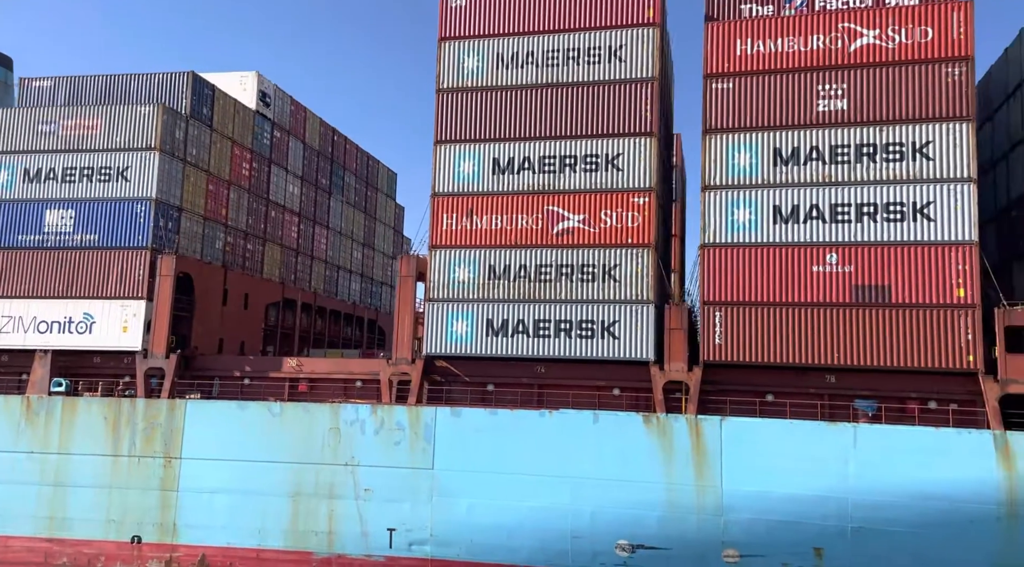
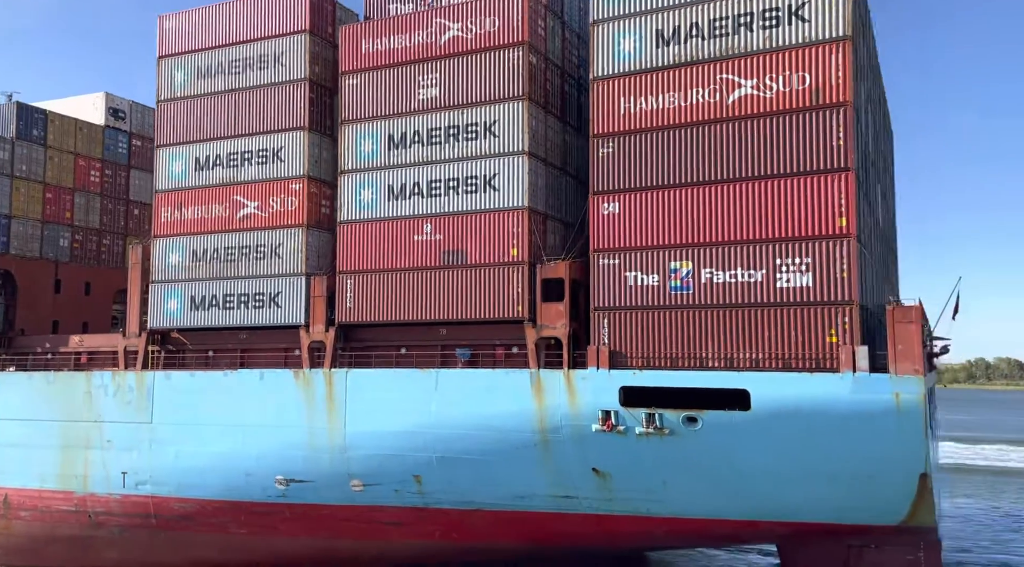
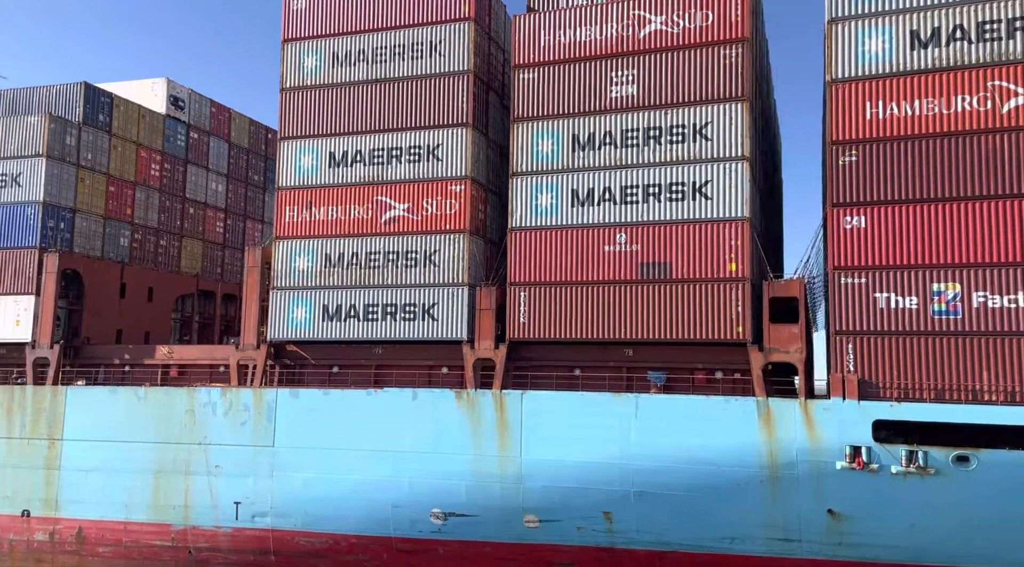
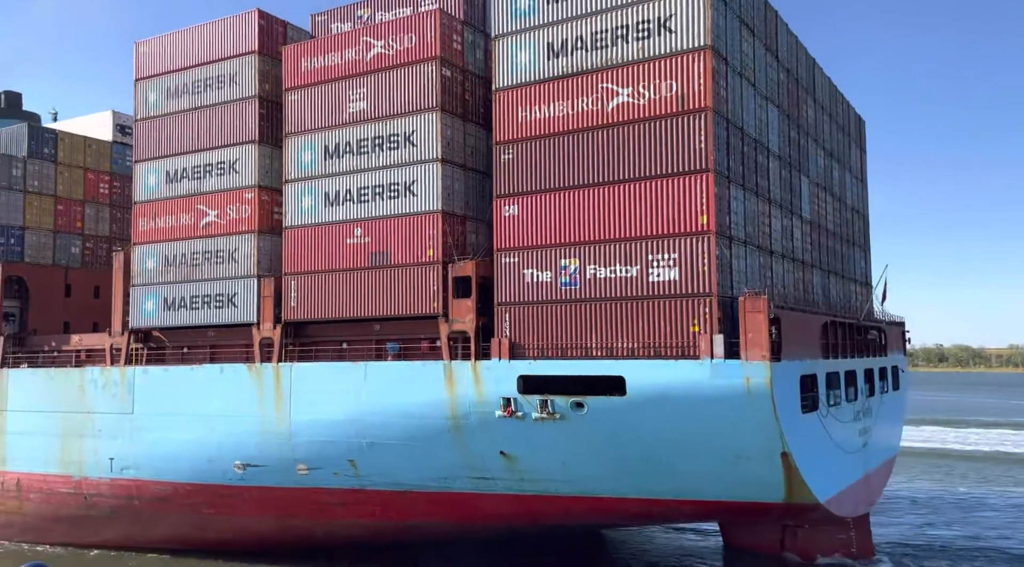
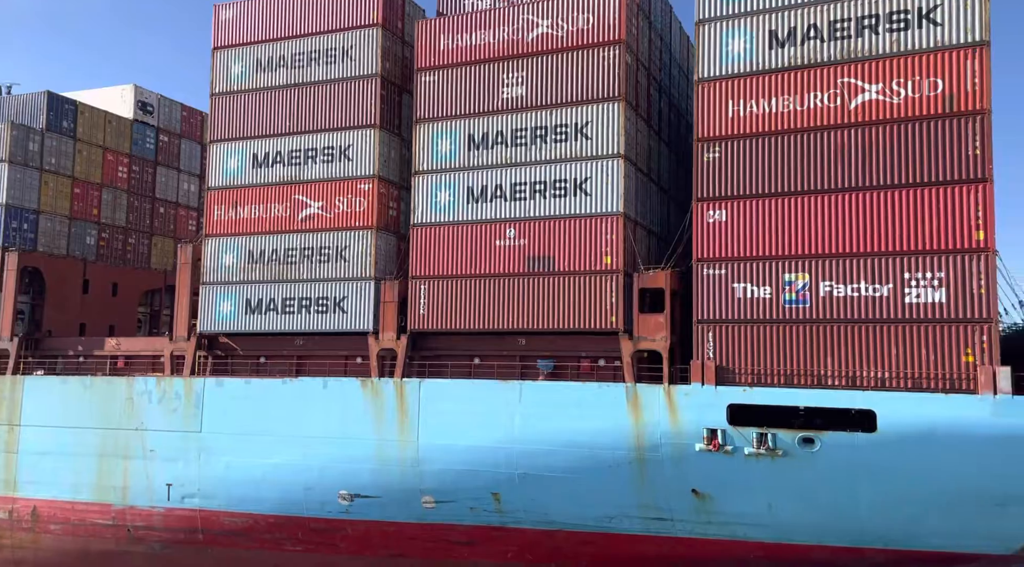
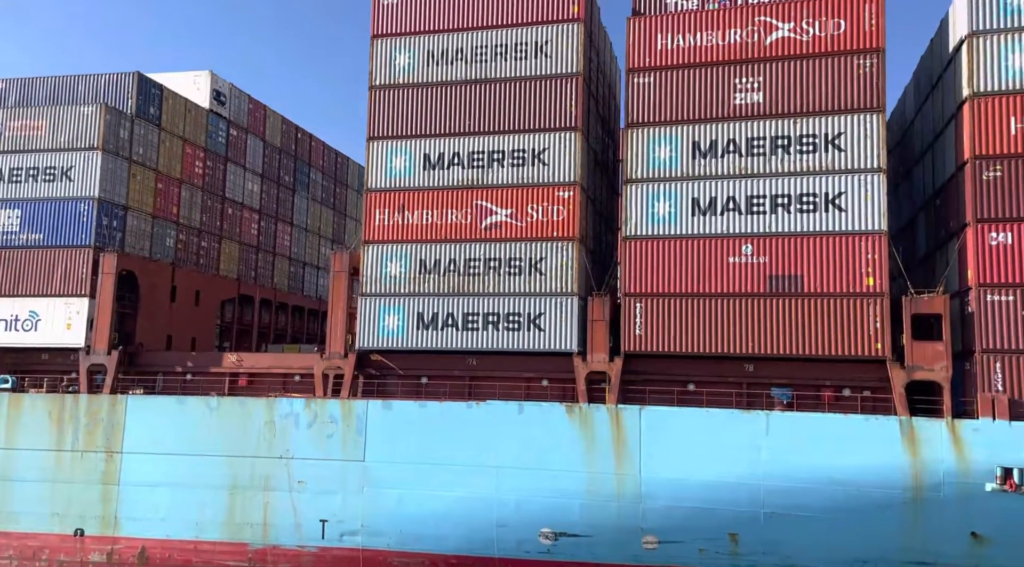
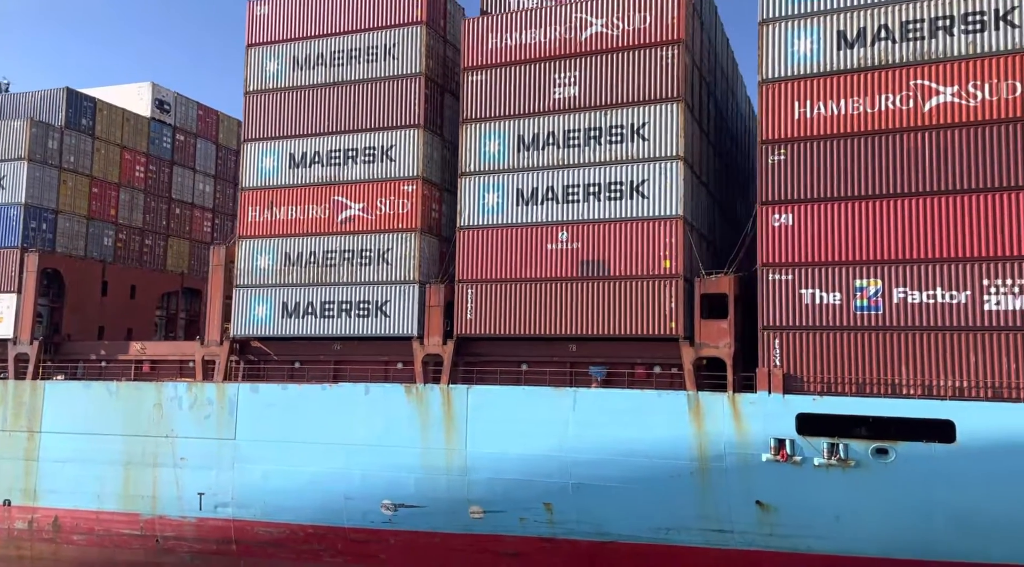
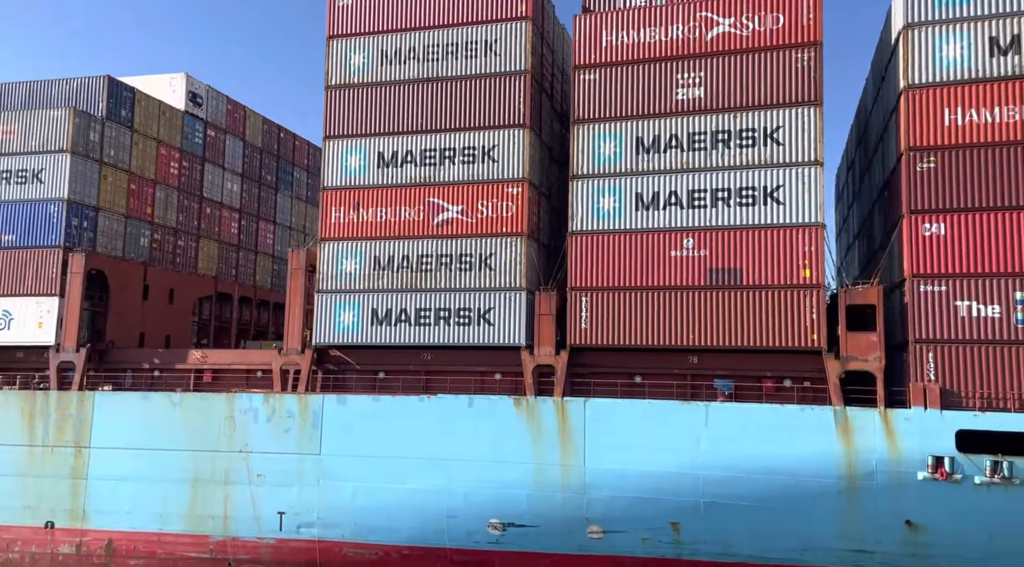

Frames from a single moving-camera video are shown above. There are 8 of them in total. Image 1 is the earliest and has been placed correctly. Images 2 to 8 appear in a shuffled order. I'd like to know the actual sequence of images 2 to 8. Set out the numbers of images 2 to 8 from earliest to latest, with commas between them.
6, 8, 3, 7, 5, 2, 4
